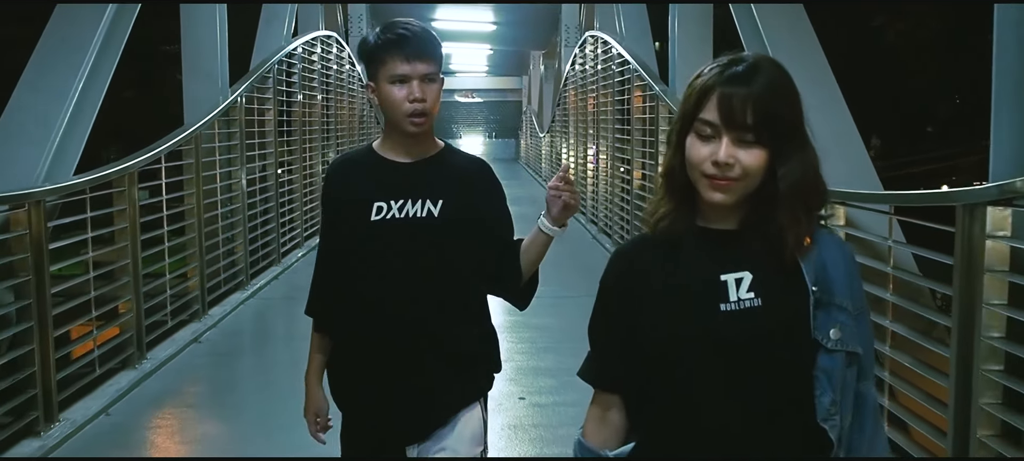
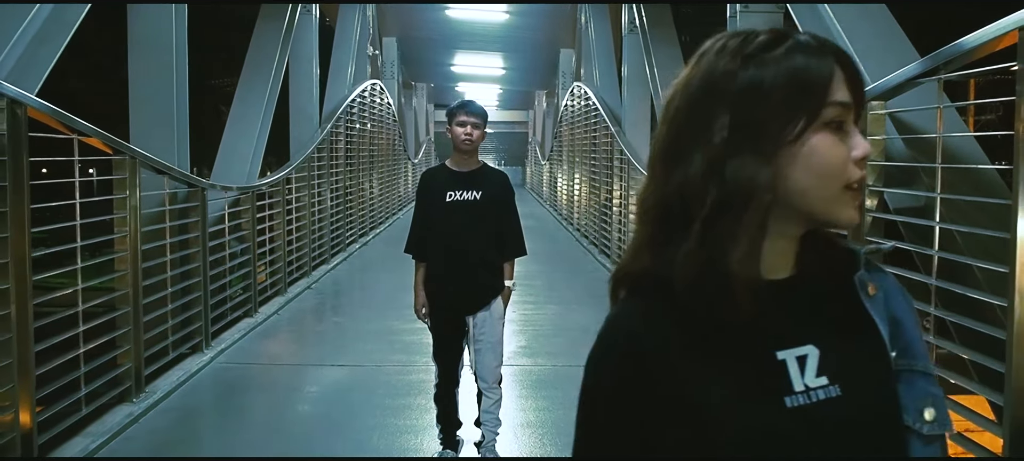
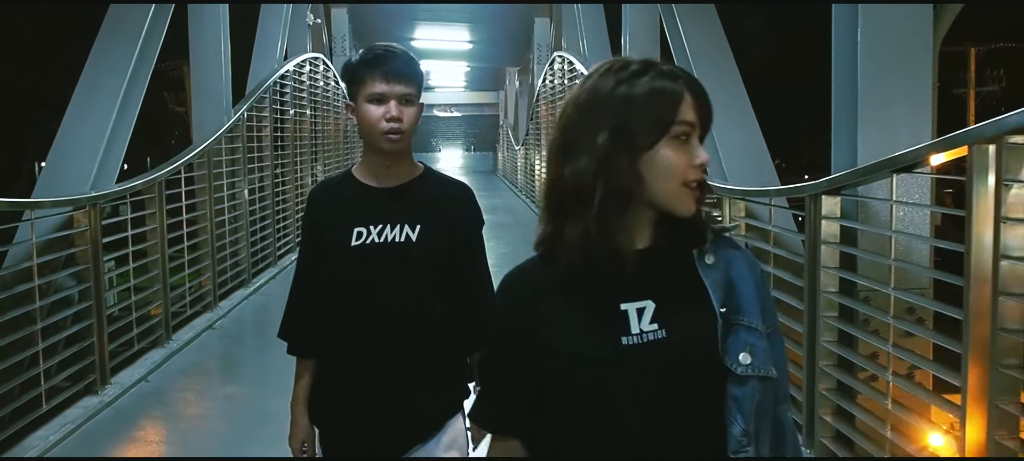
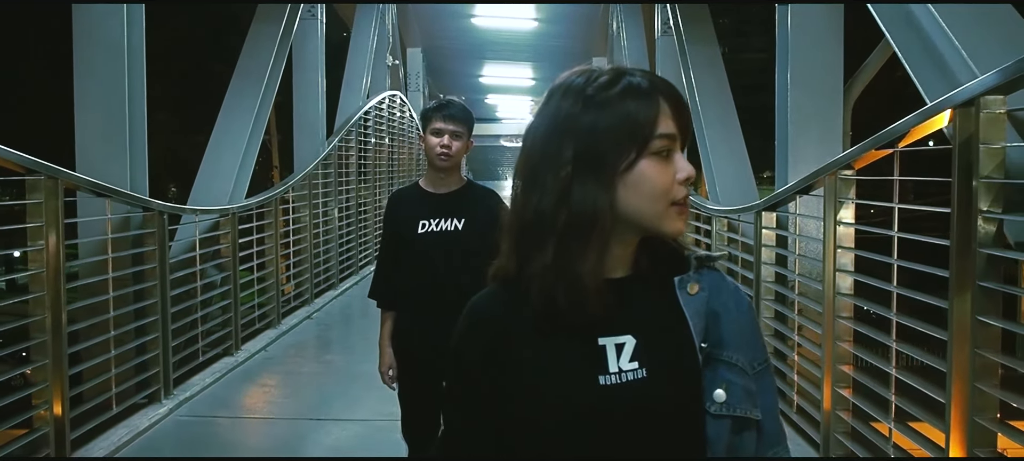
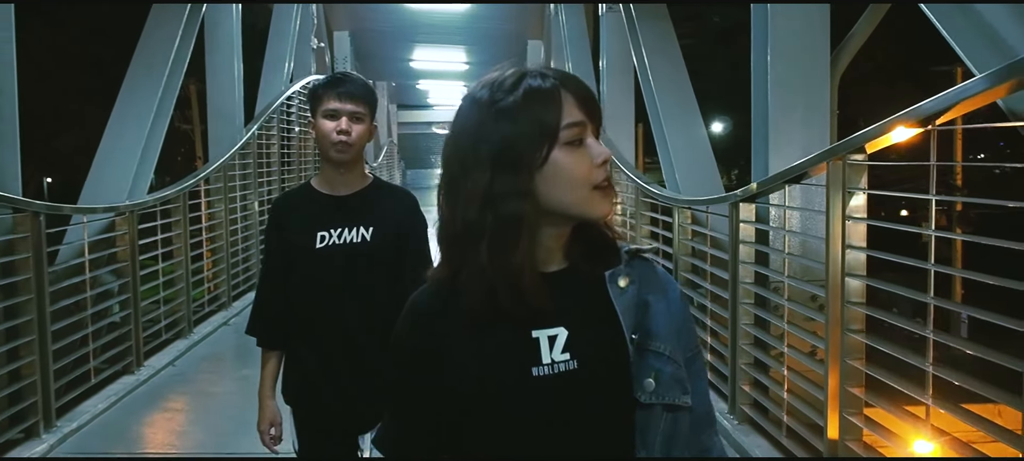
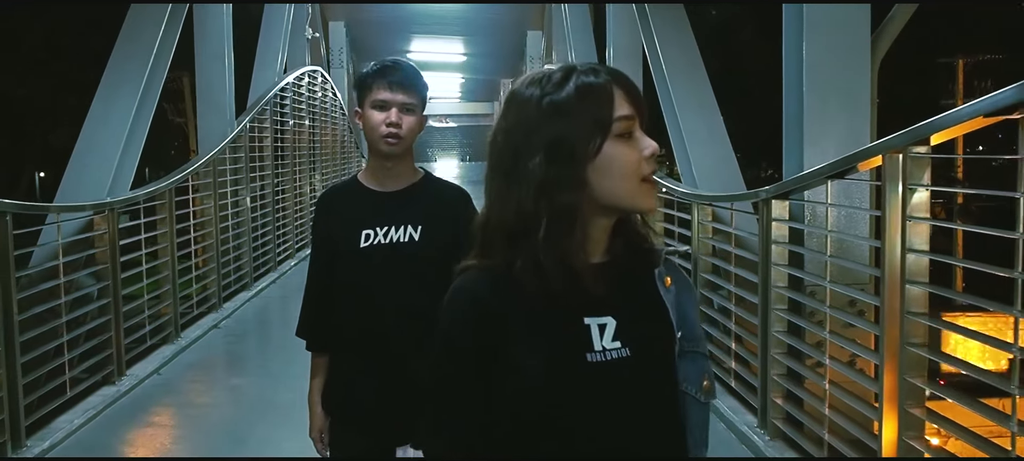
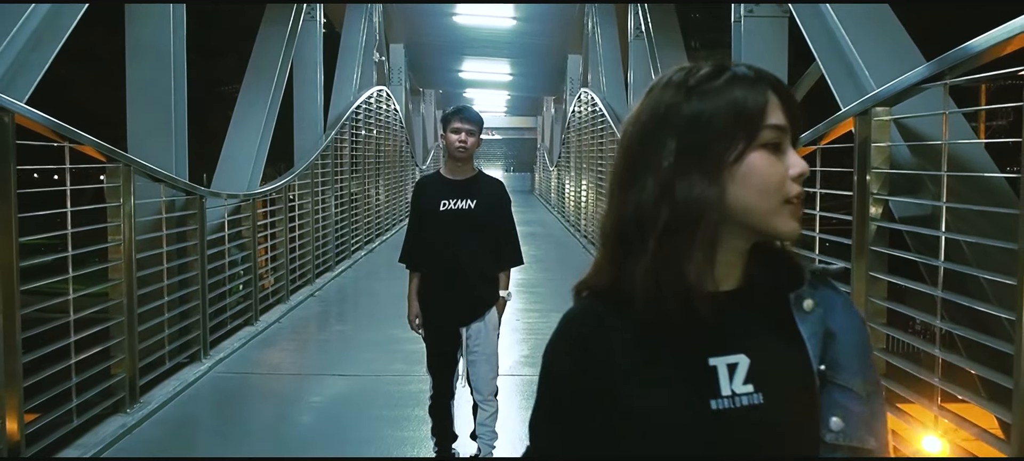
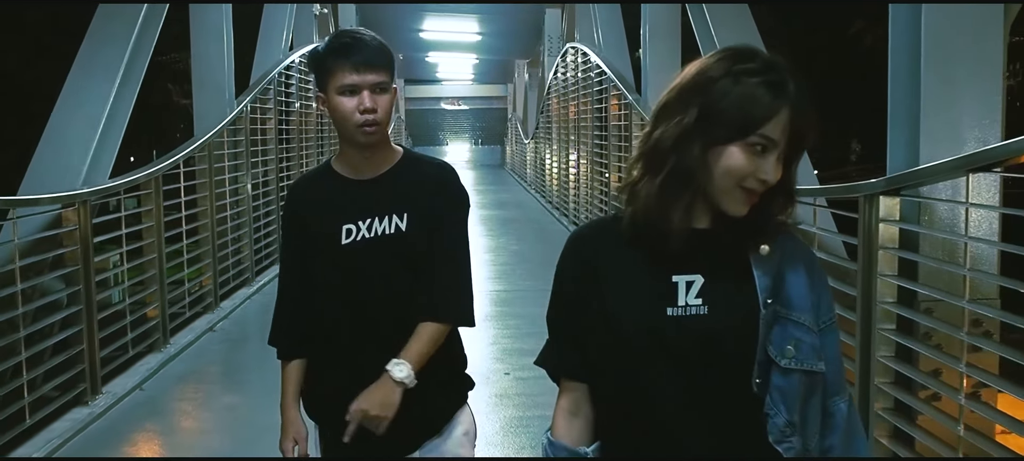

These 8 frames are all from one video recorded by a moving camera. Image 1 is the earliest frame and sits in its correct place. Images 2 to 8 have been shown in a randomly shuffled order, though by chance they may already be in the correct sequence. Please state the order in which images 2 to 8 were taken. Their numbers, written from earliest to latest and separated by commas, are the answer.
8, 3, 6, 5, 4, 7, 2
